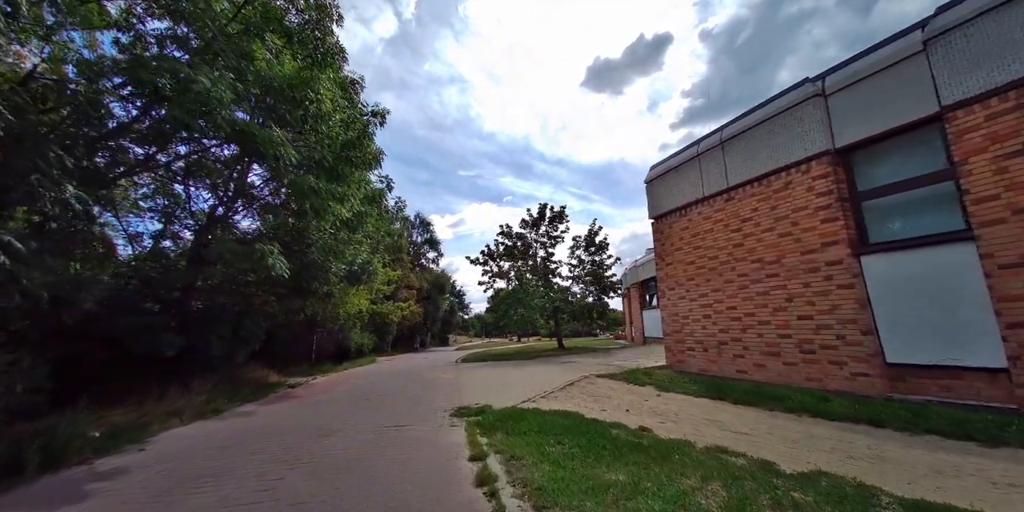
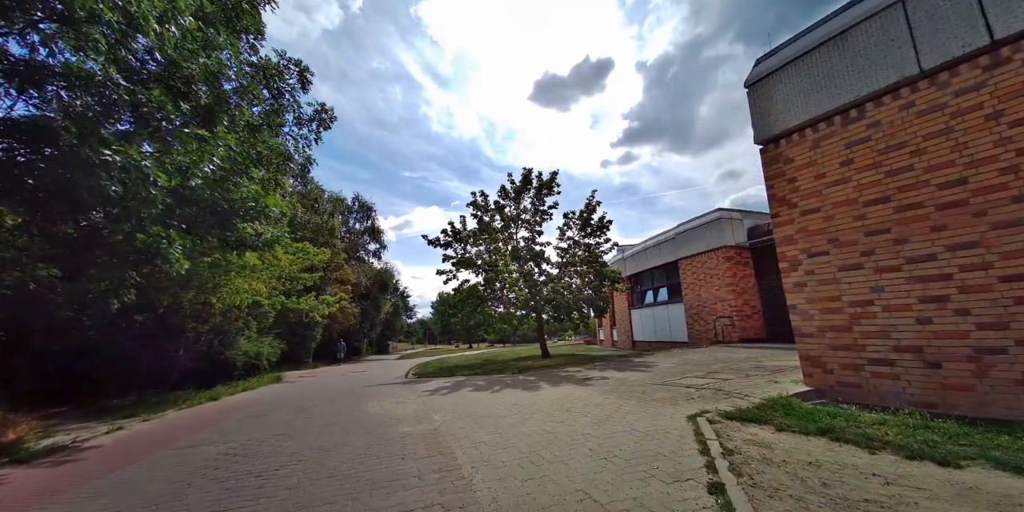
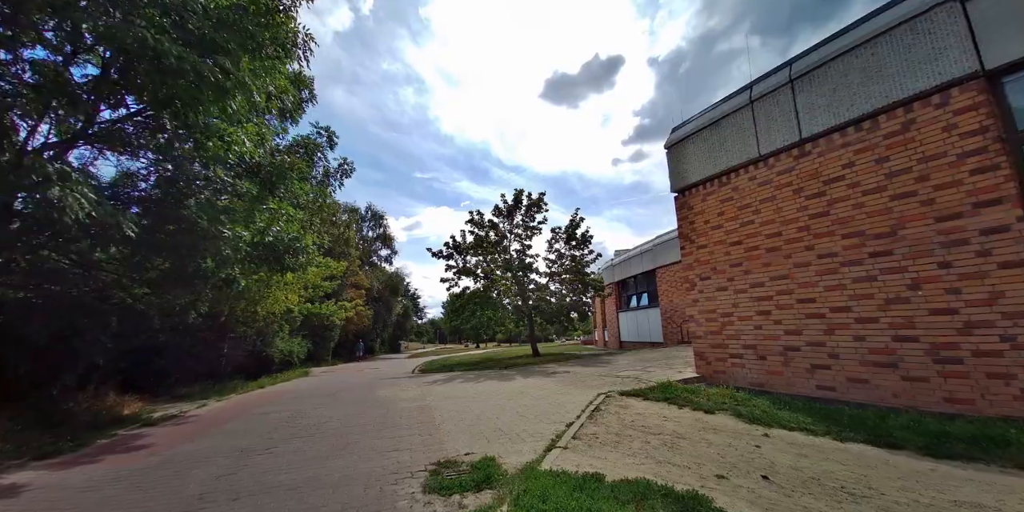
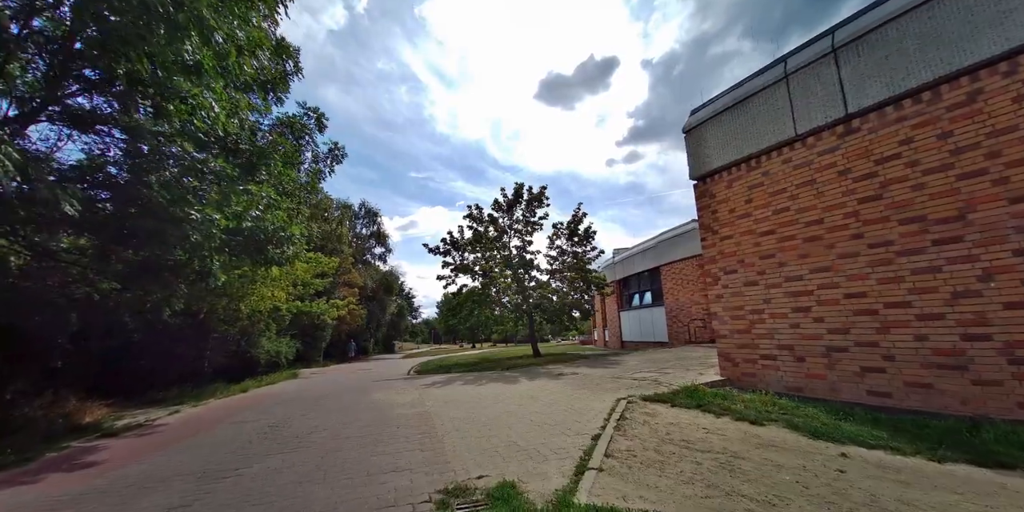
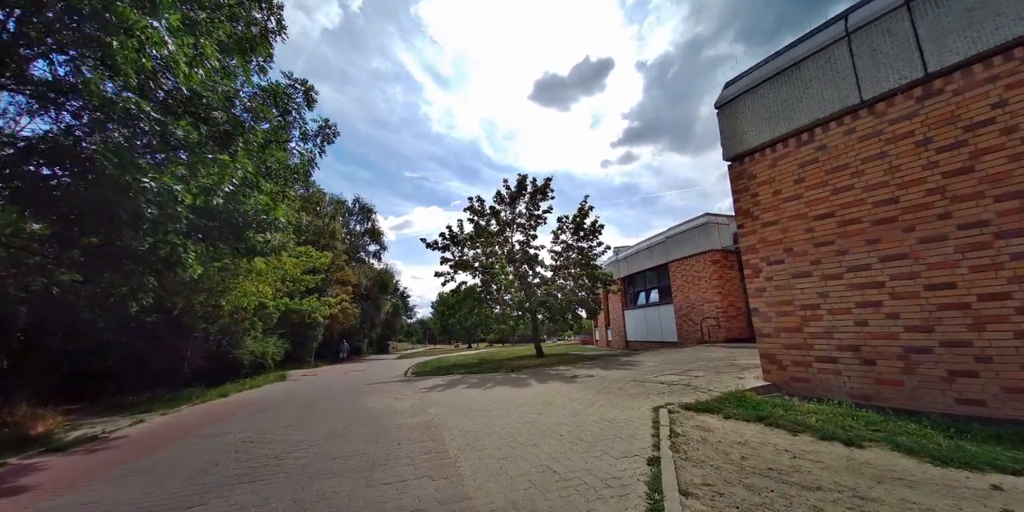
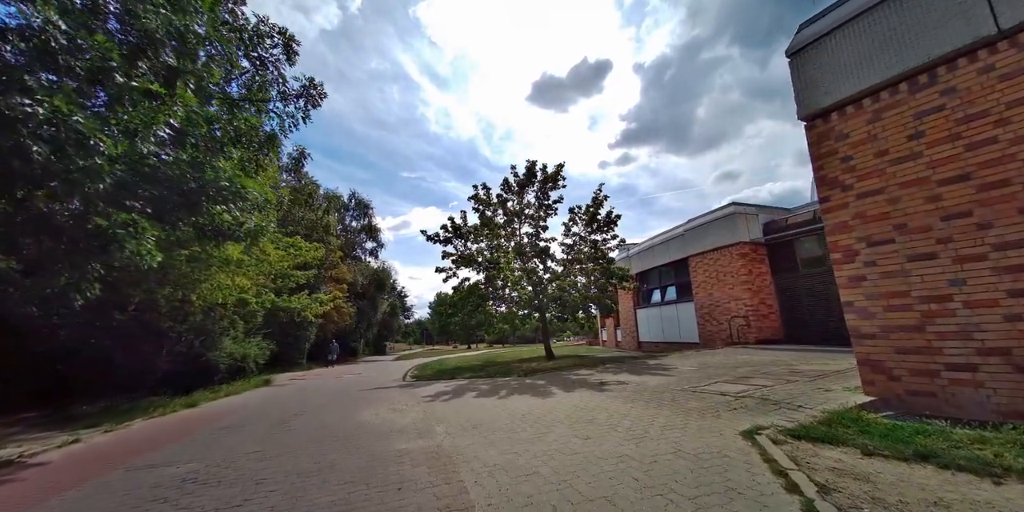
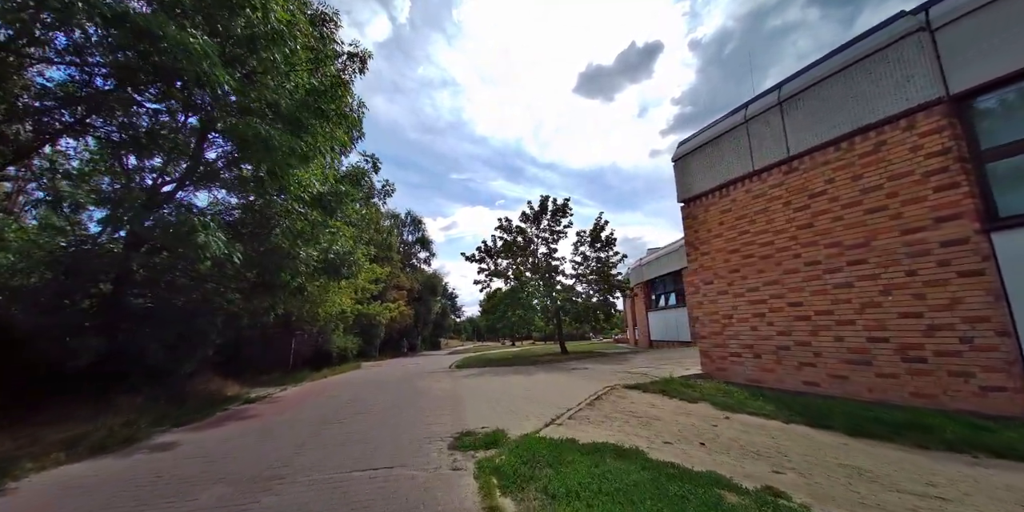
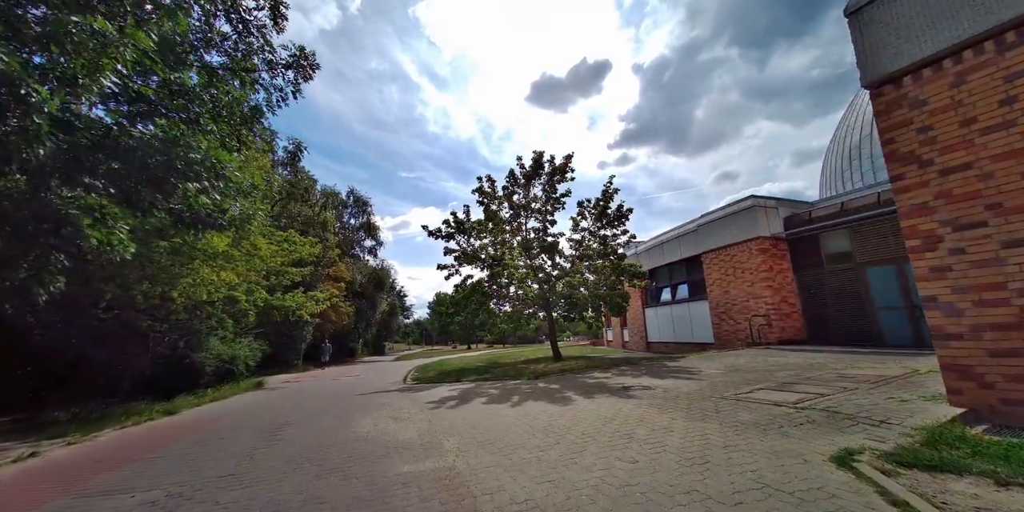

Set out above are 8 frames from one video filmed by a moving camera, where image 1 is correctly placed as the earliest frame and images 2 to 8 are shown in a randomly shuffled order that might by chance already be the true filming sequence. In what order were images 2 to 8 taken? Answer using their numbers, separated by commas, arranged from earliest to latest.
7, 3, 4, 5, 2, 6, 8
